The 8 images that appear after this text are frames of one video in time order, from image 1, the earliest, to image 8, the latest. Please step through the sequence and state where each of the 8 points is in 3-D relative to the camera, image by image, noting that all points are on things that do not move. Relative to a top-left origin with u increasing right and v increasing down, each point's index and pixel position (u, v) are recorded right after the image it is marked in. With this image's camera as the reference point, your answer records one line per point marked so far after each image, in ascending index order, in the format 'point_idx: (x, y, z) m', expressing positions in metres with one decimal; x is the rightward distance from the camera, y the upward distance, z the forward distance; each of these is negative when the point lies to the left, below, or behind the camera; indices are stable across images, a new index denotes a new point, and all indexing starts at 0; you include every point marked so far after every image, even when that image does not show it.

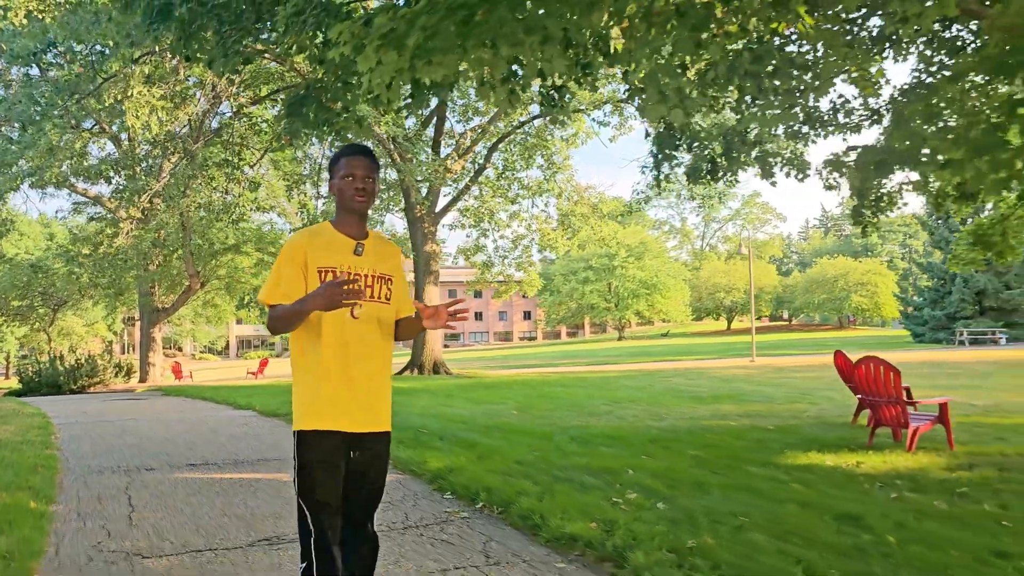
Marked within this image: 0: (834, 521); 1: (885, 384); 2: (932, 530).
0: (+2.1, -1.5, +5.5) m
1: (+3.8, -1.0, +8.6) m
2: (+2.6, -1.5, +5.3) m
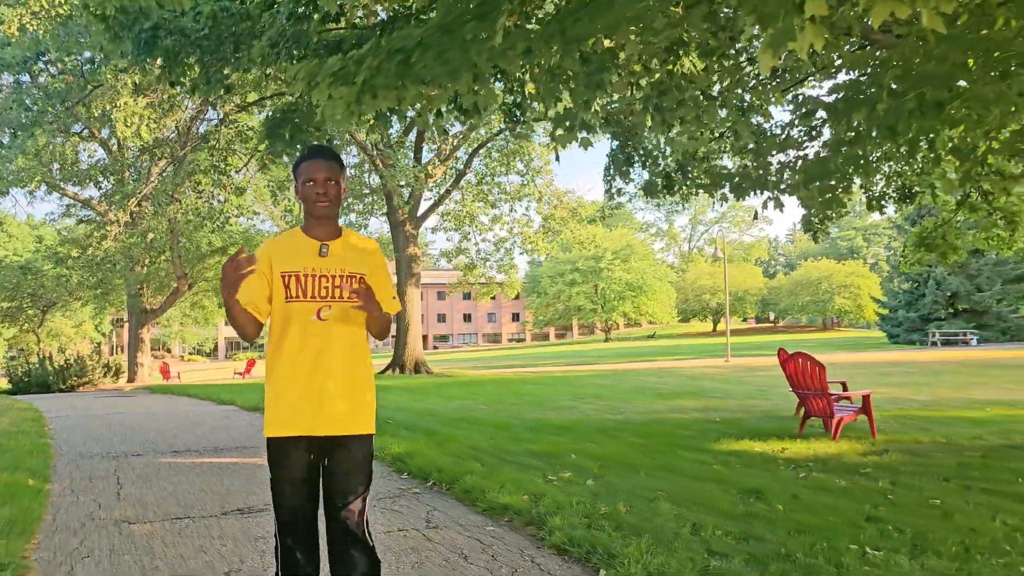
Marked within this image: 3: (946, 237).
0: (+1.7, -1.5, +6.2) m
1: (+3.3, -1.0, +9.4) m
2: (+2.2, -1.5, +6.1) m
3: (+6.8, +0.7, +13.1) m
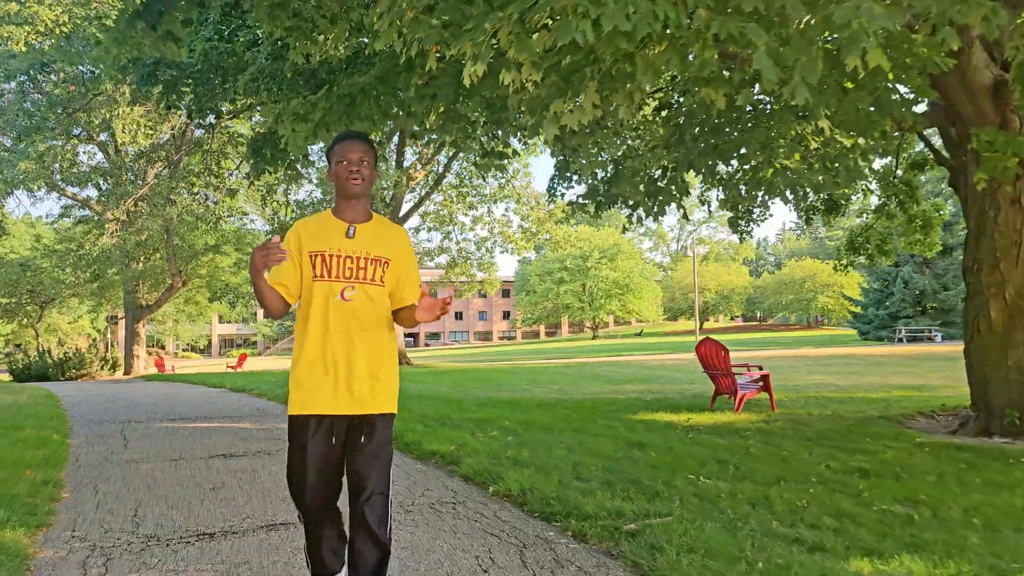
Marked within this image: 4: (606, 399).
0: (+1.0, -1.4, +7.8) m
1: (+2.7, -0.9, +11.0) m
2: (+1.6, -1.5, +7.6) m
3: (+6.2, +0.8, +14.6) m
4: (+1.4, -1.6, +12.7) m
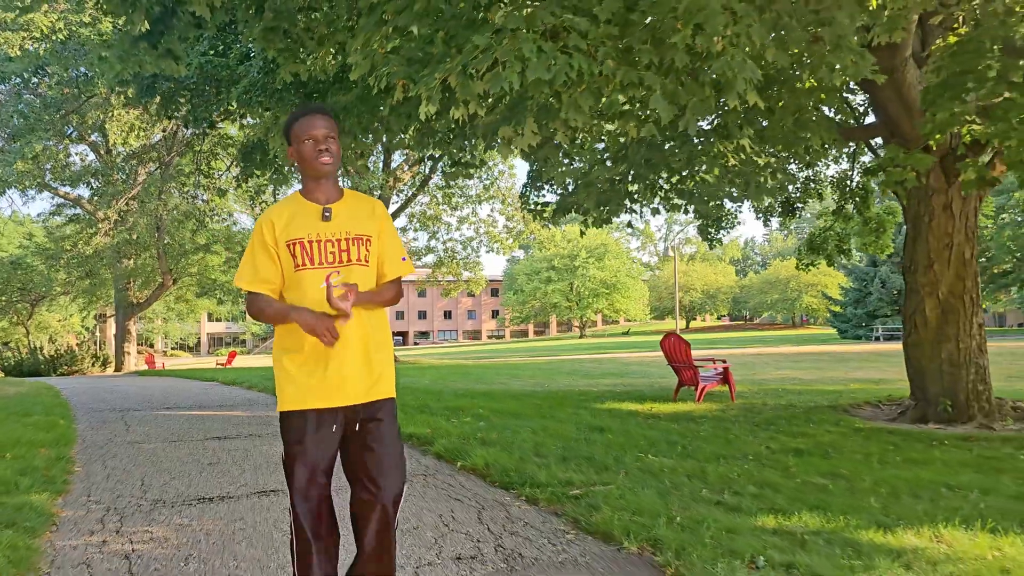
0: (+0.7, -1.4, +8.5) m
1: (+2.4, -0.9, +11.7) m
2: (+1.3, -1.4, +8.3) m
3: (+5.8, +0.8, +15.4) m
4: (+1.1, -1.6, +13.4) m
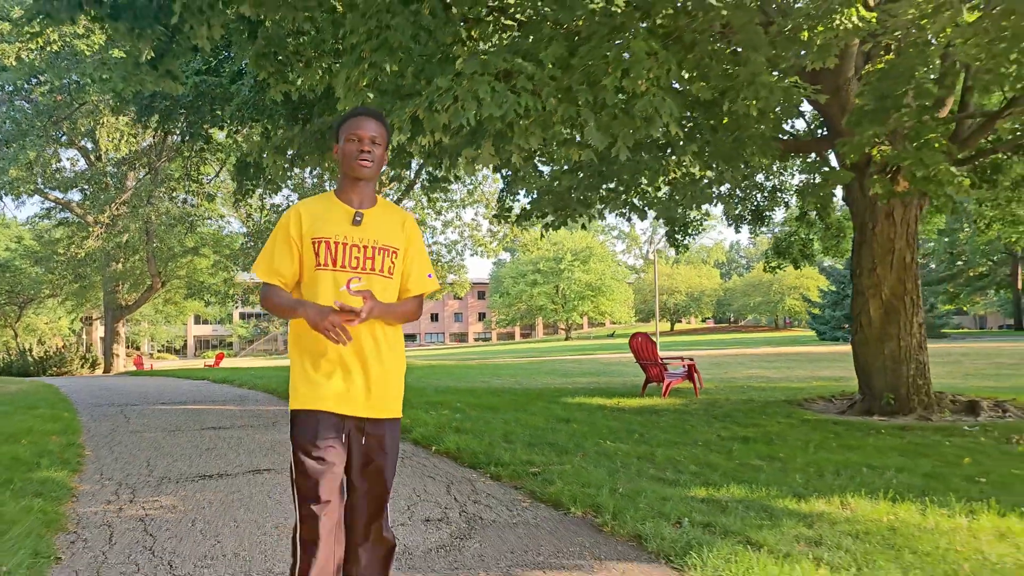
0: (+0.5, -1.4, +9.2) m
1: (+2.0, -0.9, +12.5) m
2: (+1.0, -1.5, +9.0) m
3: (+5.4, +0.8, +16.2) m
4: (+0.7, -1.7, +14.1) m
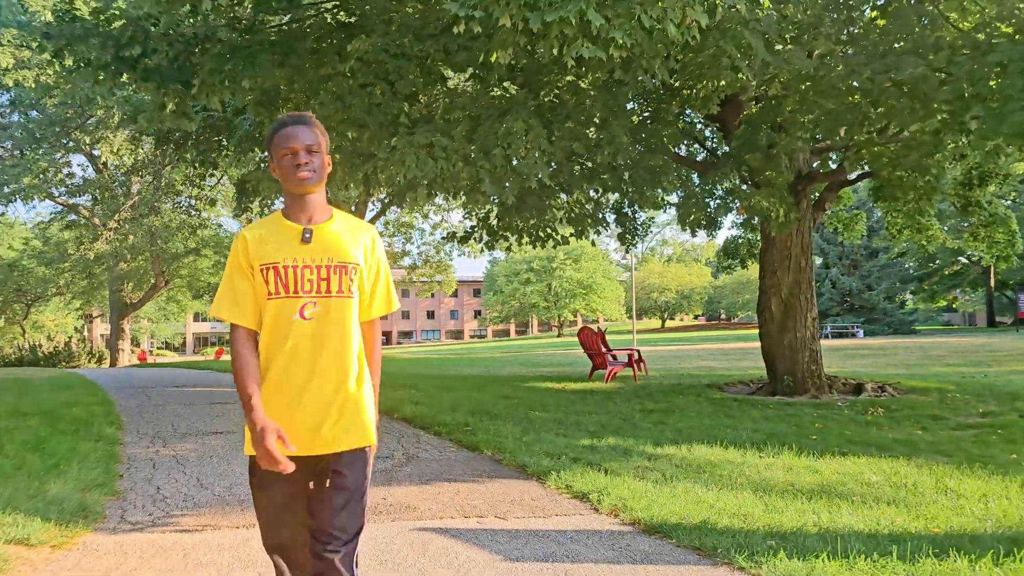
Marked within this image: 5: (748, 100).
0: (-0.1, -1.4, +11.2) m
1: (+1.4, -0.9, +14.4) m
2: (+0.4, -1.5, +11.0) m
3: (+4.8, +0.8, +18.2) m
4: (+0.1, -1.7, +16.1) m
5: (+3.0, +2.4, +10.7) m
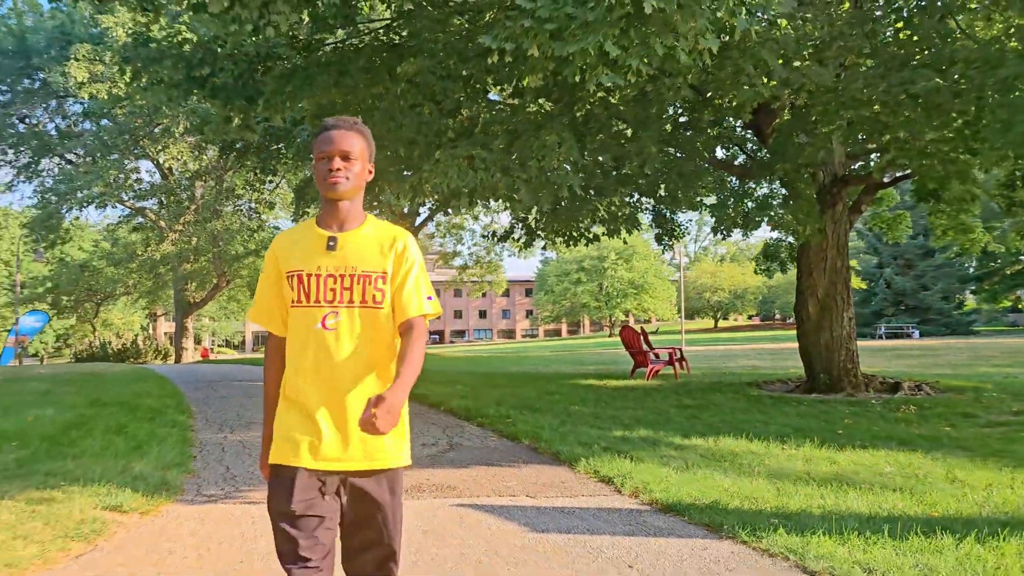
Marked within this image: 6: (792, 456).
0: (+0.4, -1.5, +11.7) m
1: (+2.2, -0.9, +14.9) m
2: (+1.0, -1.5, +11.5) m
3: (+5.8, +0.8, +18.4) m
4: (+1.0, -1.7, +16.6) m
5: (+3.5, +2.3, +11.0) m
6: (+2.4, -1.4, +7.3) m
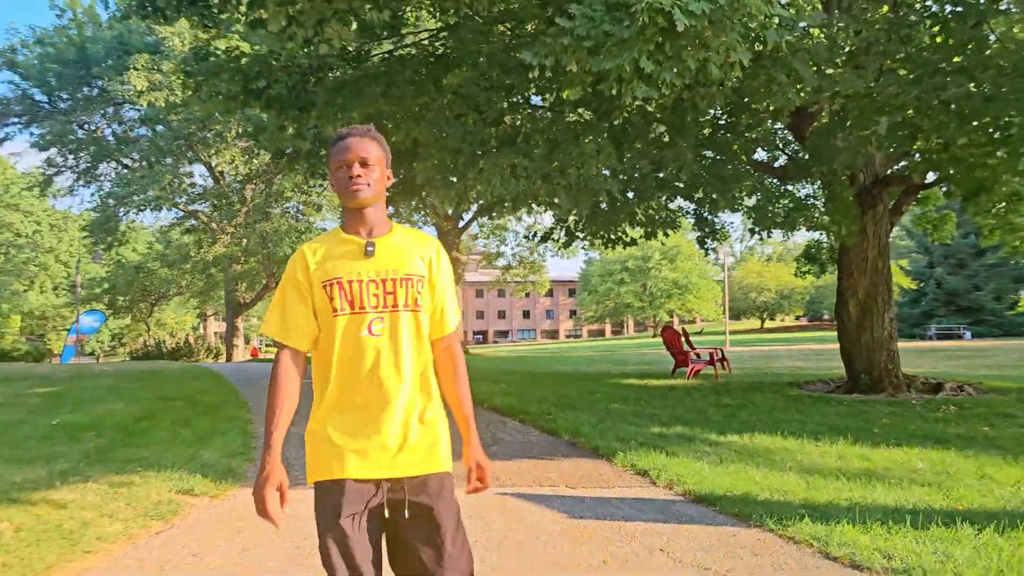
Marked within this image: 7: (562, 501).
0: (+1.0, -1.5, +12.0) m
1: (+2.9, -0.9, +15.1) m
2: (+1.5, -1.5, +11.8) m
3: (+6.7, +0.8, +18.4) m
4: (+1.8, -1.7, +16.9) m
5: (+4.0, +2.3, +11.2) m
6: (+2.8, -1.4, +7.5) m
7: (+0.3, -1.4, +5.7) m
